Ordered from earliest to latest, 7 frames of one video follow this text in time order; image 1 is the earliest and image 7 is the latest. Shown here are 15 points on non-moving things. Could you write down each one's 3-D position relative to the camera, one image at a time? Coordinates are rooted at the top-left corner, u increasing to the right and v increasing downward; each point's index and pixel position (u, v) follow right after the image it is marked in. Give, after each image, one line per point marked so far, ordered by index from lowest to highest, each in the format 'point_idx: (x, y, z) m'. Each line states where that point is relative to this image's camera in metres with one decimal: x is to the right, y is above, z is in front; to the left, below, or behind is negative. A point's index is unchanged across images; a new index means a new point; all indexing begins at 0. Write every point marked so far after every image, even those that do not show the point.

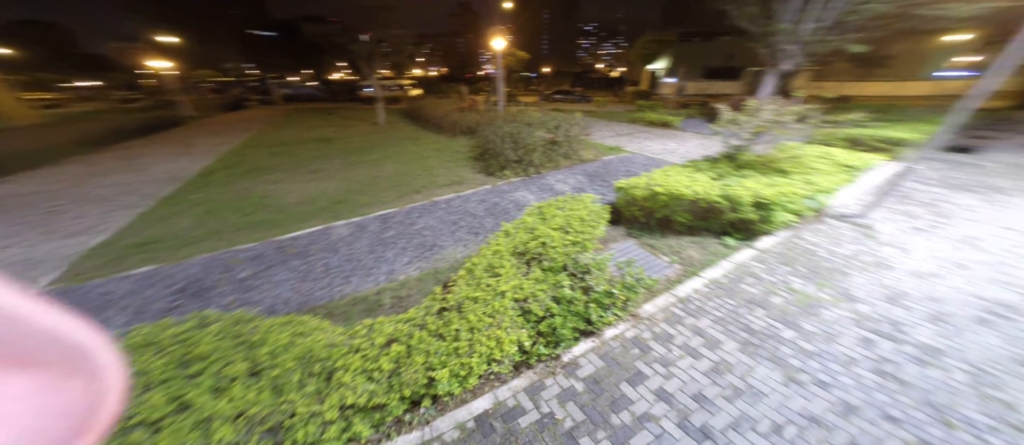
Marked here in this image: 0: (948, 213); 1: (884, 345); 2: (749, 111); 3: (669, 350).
0: (+8.5, +0.1, +5.3) m
1: (+4.0, -1.4, +3.0) m
2: (+5.4, +2.5, +6.2) m
3: (+1.9, -1.5, +3.3) m
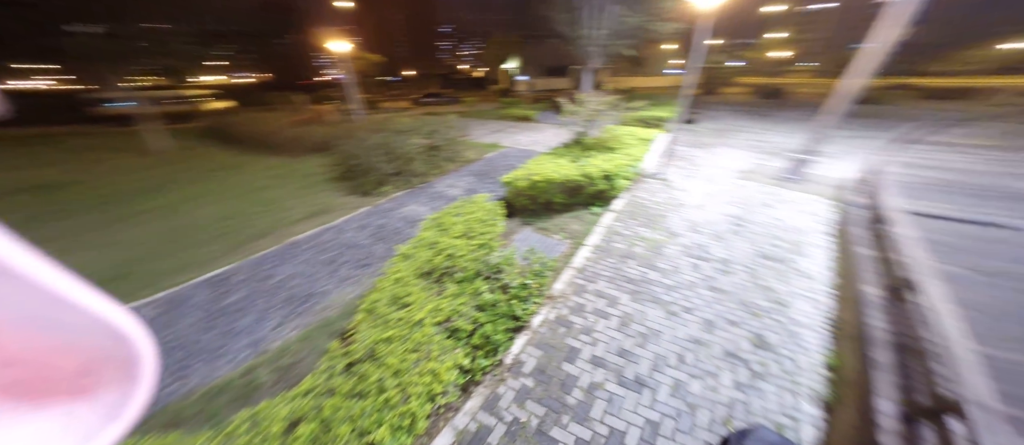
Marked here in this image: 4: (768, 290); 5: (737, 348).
0: (+5.6, +1.7, +8.4) m
1: (+3.0, -0.6, +4.5) m
2: (+1.9, +3.3, +7.8) m
3: (+1.0, -1.3, +3.9) m
4: (+3.5, -0.9, +3.9) m
5: (+2.6, -1.5, +3.3) m
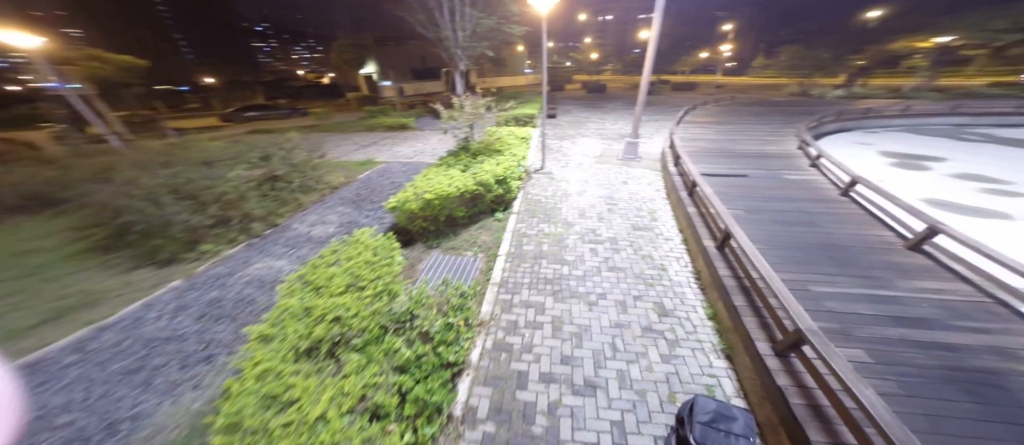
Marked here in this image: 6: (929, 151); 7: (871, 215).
0: (+1.9, +2.3, +9.6) m
1: (+1.5, -0.4, +5.0) m
2: (-1.6, +3.1, +7.6) m
3: (+0.1, -1.4, +3.7) m
4: (+2.3, -0.6, +4.8) m
5: (+1.8, -1.3, +3.8) m
6: (+13.9, +2.4, +9.5) m
7: (+5.7, +0.1, +4.5) m
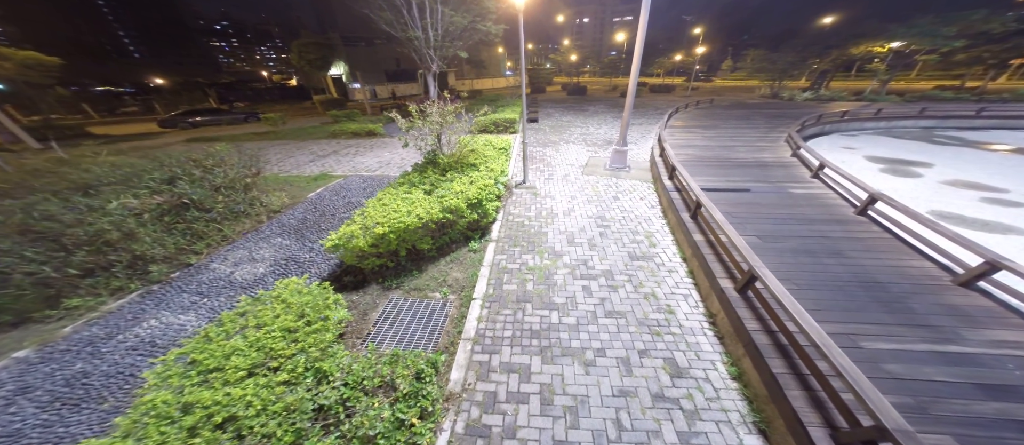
0: (+1.2, +1.8, +8.7) m
1: (+1.2, -0.9, +4.2) m
2: (-2.1, +2.5, +6.5) m
3: (-0.1, -1.9, +2.8) m
4: (+2.0, -1.0, +4.0) m
5: (+1.6, -1.7, +3.0) m
6: (+13.2, +2.2, +9.4) m
7: (+5.3, -0.3, +3.9) m
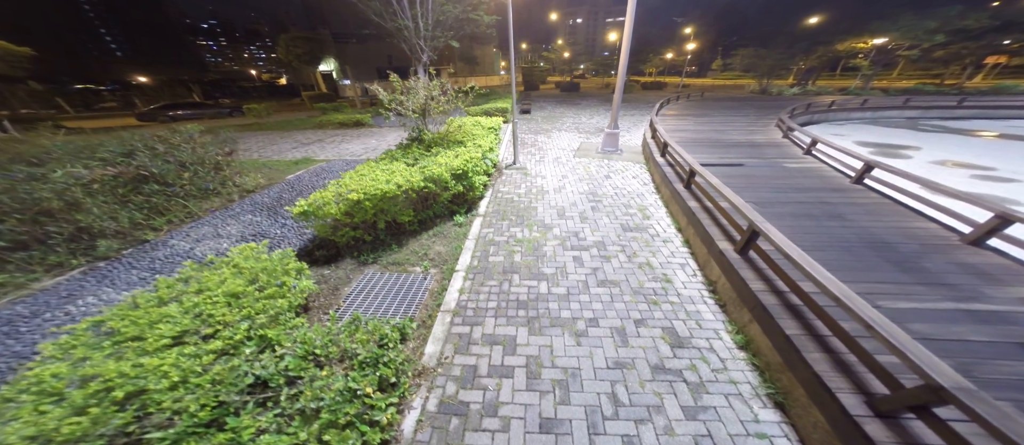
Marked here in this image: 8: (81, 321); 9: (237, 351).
0: (+0.9, +2.2, +8.5) m
1: (+1.0, -0.4, +3.9) m
2: (-2.4, +2.9, +6.2) m
3: (-0.2, -1.5, +2.5) m
4: (+1.8, -0.6, +3.7) m
5: (+1.4, -1.3, +2.8) m
6: (+12.9, +2.7, +9.5) m
7: (+5.1, +0.2, +3.8) m
8: (-4.3, -1.0, +2.9) m
9: (-2.1, -1.0, +2.2) m
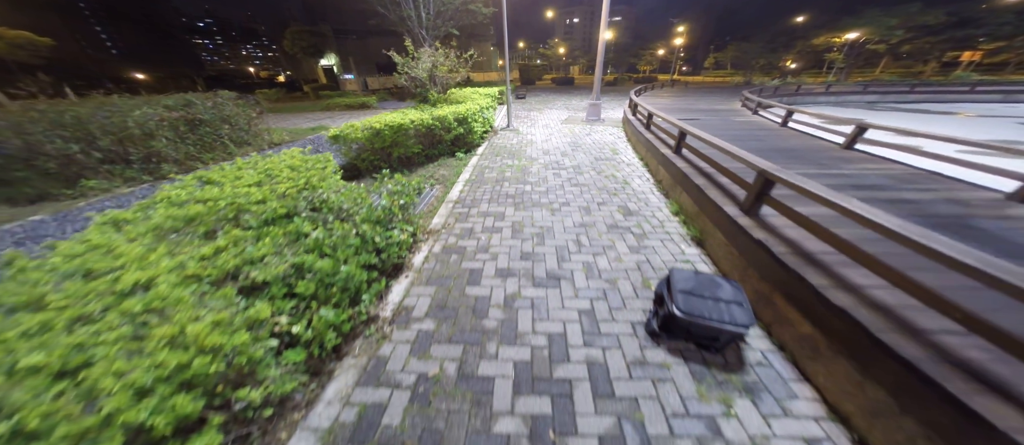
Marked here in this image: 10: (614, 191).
0: (+0.7, +3.4, +9.4) m
1: (+0.9, +0.8, +4.8) m
2: (-2.6, +4.1, +7.1) m
3: (-0.4, -0.2, +3.4) m
4: (+1.6, +0.7, +4.6) m
5: (+1.3, 0.0, +3.7) m
6: (+12.7, +3.9, +10.5) m
7: (+5.0, +1.5, +4.7) m
8: (-4.5, +0.2, +3.8) m
9: (-2.2, +0.3, +3.1) m
10: (+1.5, +0.4, +4.3) m
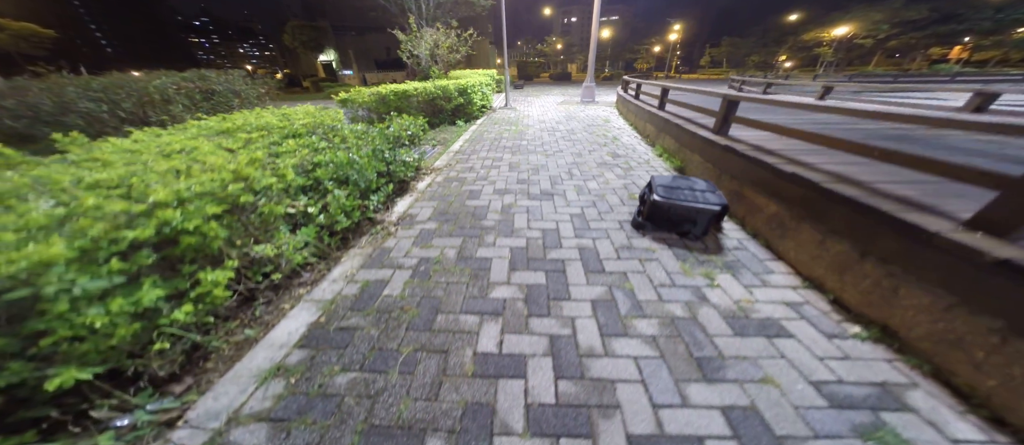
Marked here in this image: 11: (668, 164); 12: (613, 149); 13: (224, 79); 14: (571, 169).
0: (+0.6, +4.1, +9.7) m
1: (+0.8, +1.5, +5.1) m
2: (-2.6, +4.8, +7.4) m
3: (-0.4, +0.5, +3.7) m
4: (+1.6, +1.4, +4.9) m
5: (+1.3, +0.7, +3.9) m
6: (+12.6, +4.6, +10.9) m
7: (+5.0, +2.2, +5.0) m
8: (-4.5, +0.9, +4.0) m
9: (-2.2, +1.0, +3.3) m
10: (+1.5, +1.1, +4.5) m
11: (+2.0, +0.6, +3.7) m
12: (+1.5, +0.9, +4.3) m
13: (-6.2, +3.0, +6.0) m
14: (+0.8, +0.5, +3.7) m
